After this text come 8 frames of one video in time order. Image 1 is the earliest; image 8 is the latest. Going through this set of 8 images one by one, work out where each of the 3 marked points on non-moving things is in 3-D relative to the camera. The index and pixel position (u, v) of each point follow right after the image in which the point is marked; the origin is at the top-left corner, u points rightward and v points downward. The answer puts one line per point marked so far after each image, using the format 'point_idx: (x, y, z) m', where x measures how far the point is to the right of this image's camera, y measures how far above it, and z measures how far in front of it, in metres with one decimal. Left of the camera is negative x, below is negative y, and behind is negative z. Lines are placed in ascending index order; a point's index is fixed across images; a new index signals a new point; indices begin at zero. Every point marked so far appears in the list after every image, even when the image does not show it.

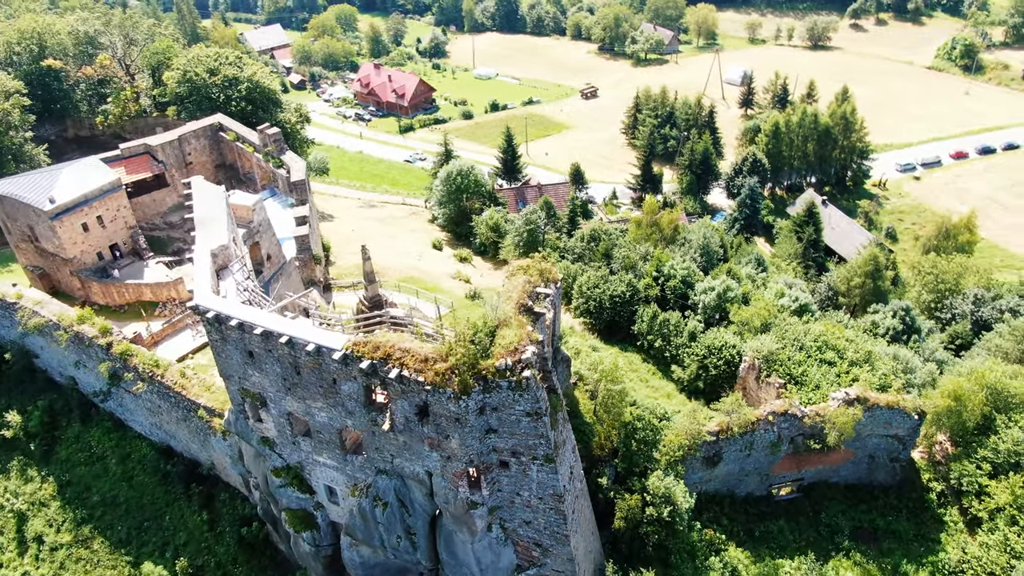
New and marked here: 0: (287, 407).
0: (-5.7, -3.0, +19.6) m
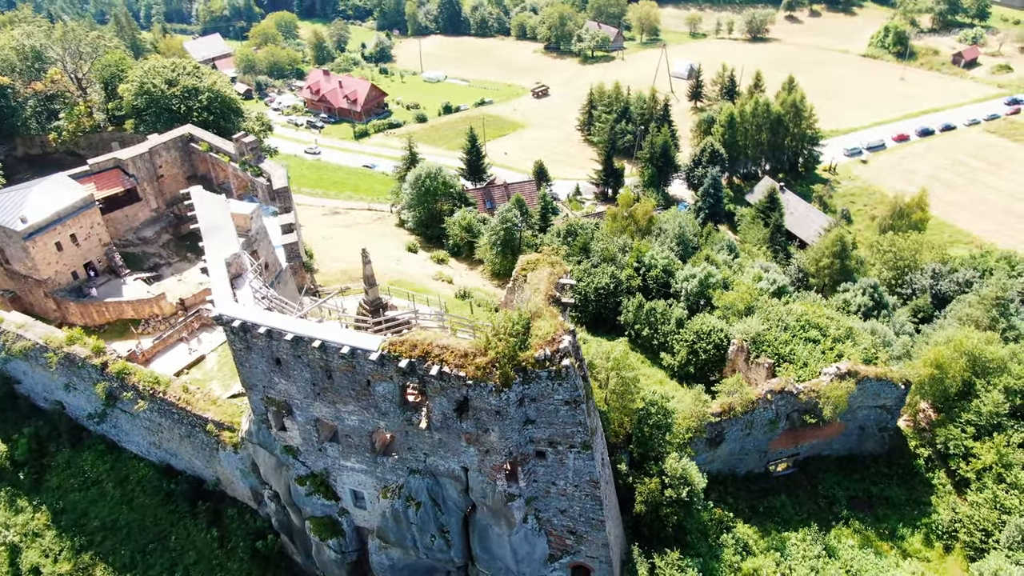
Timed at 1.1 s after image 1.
0: (-5.0, -3.1, +19.4) m
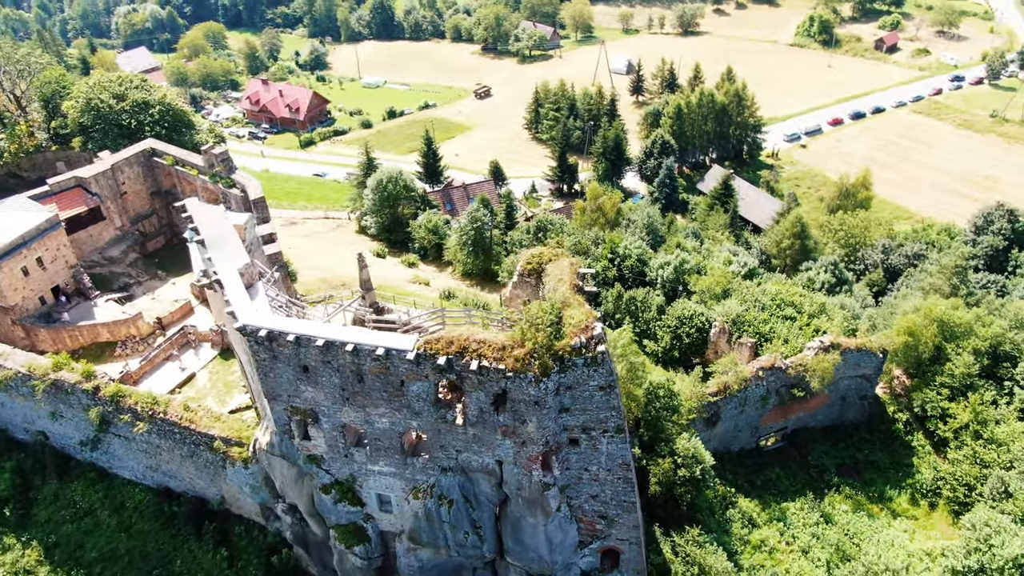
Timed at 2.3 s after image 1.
0: (-4.2, -3.2, +19.3) m
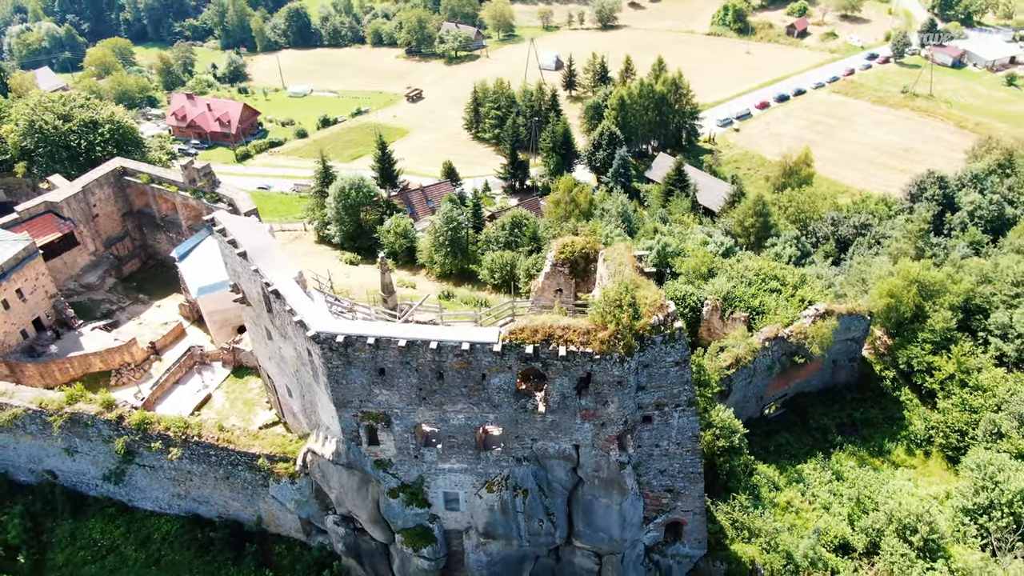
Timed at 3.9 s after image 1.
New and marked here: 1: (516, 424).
0: (-2.4, -3.2, +19.2) m
1: (+0.1, -3.3, +19.0) m
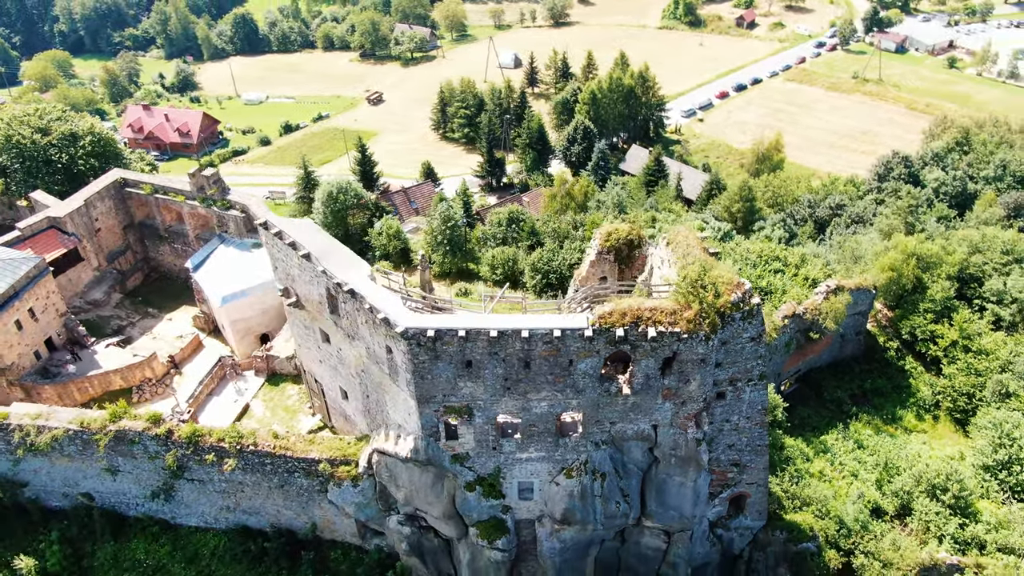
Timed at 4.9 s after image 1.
0: (-0.4, -3.0, +19.3) m
1: (+2.1, -3.0, +19.3) m
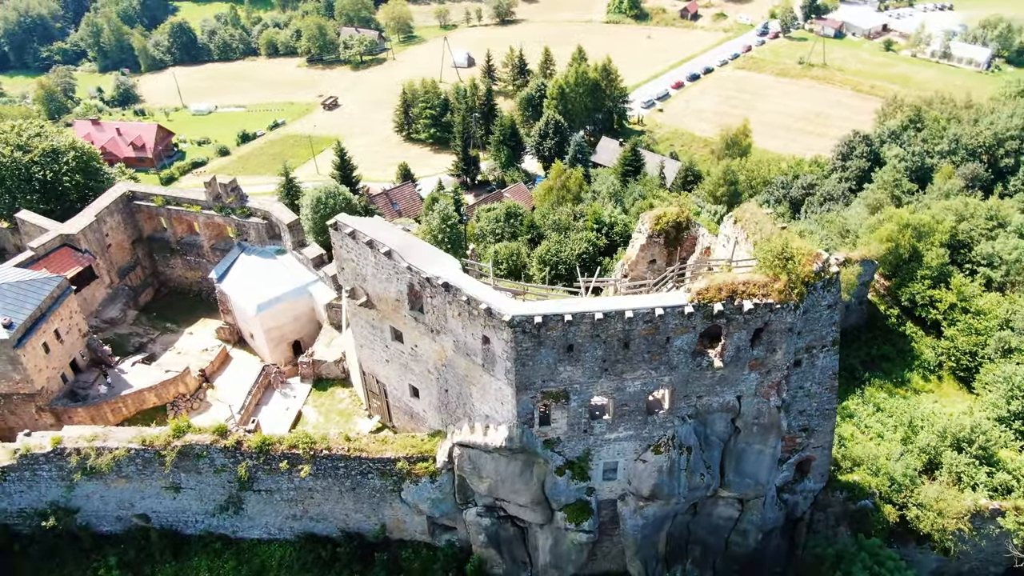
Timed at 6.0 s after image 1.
0: (+2.0, -2.6, +19.7) m
1: (+4.5, -2.4, +19.9) m
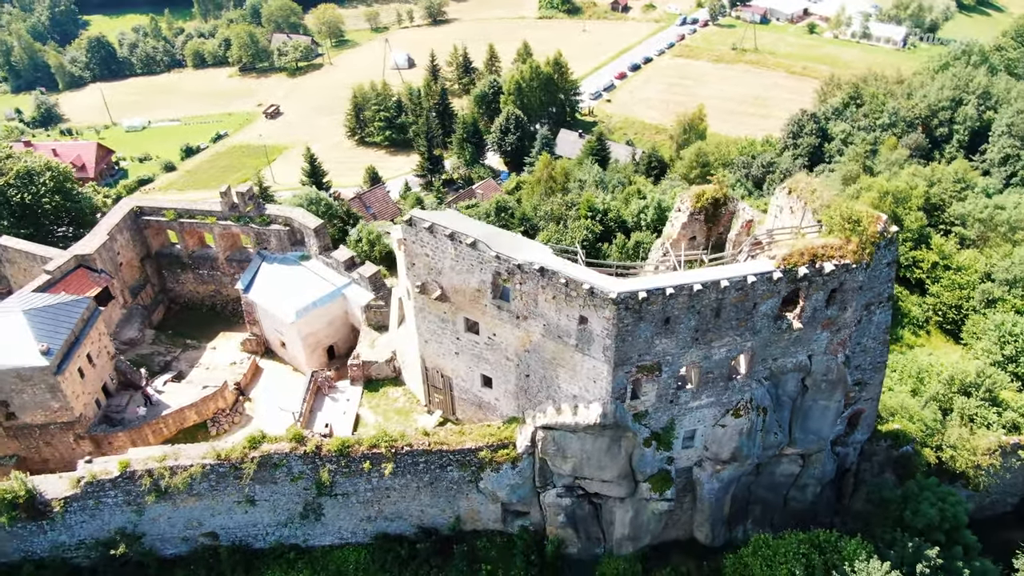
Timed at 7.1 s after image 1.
0: (+4.5, -2.0, +20.5) m
1: (+6.9, -1.6, +20.9) m
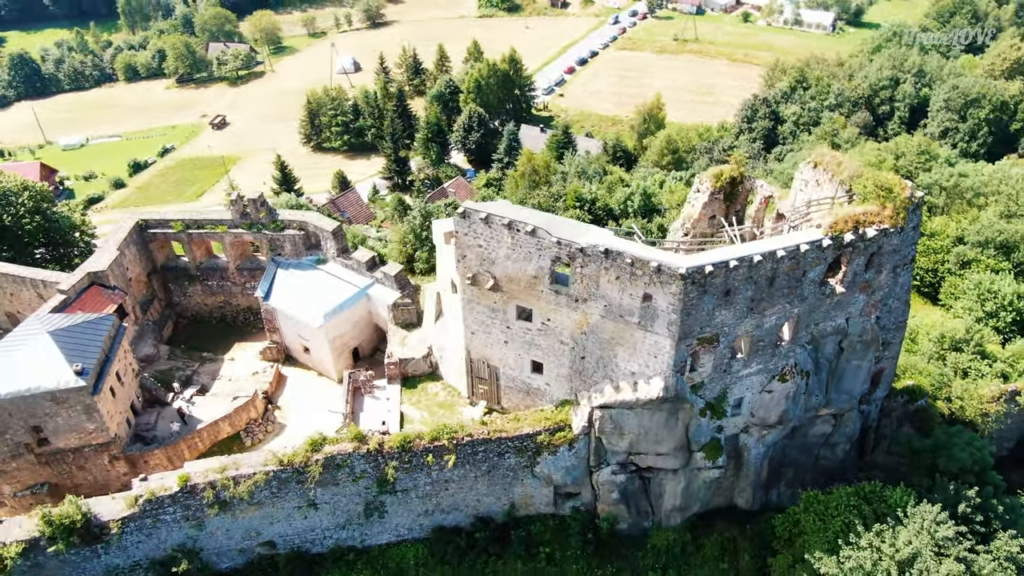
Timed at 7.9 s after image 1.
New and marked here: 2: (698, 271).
0: (+6.2, -1.2, +21.4) m
1: (+8.5, -0.7, +22.1) m
2: (+4.6, +0.4, +19.4) m
